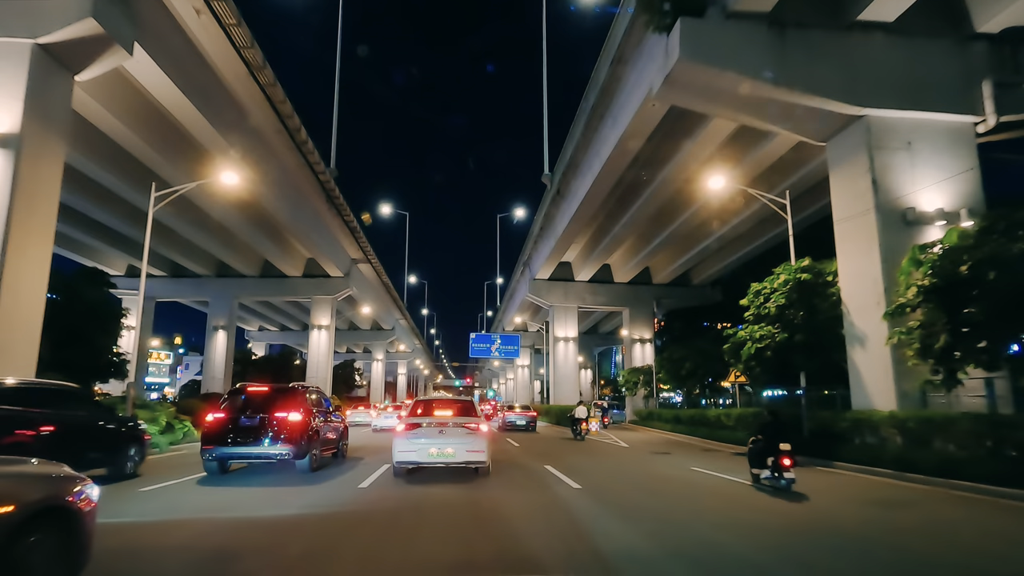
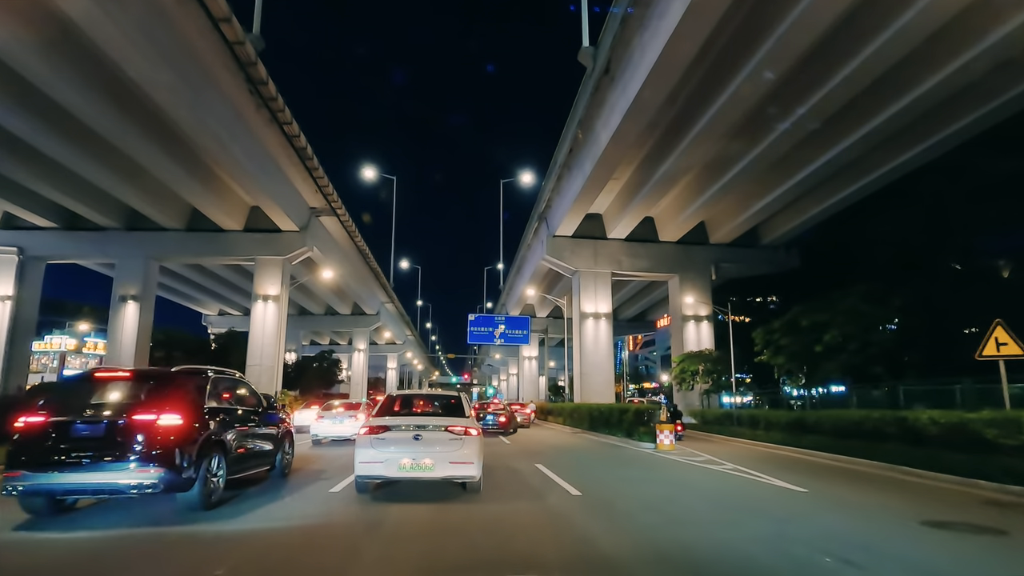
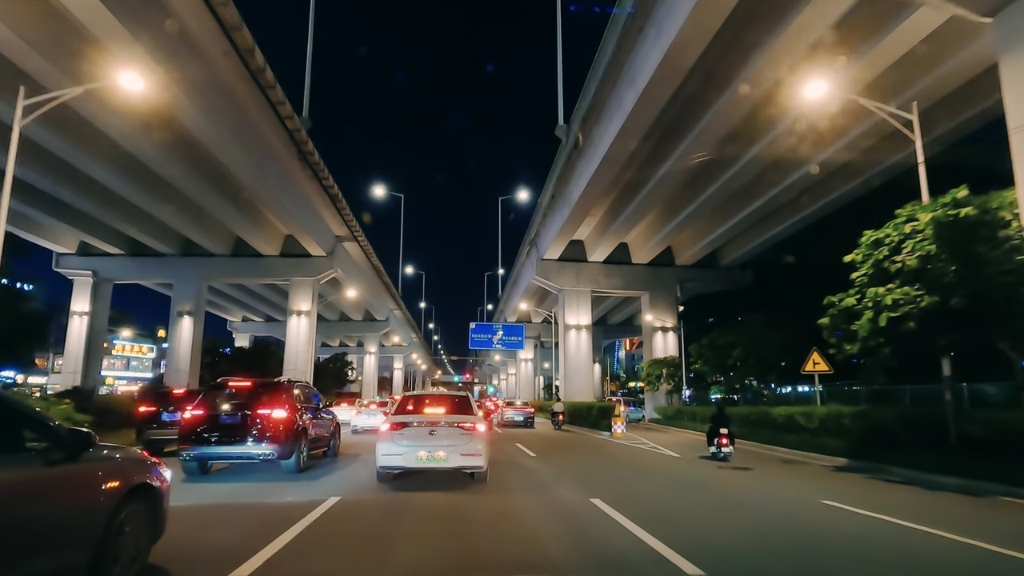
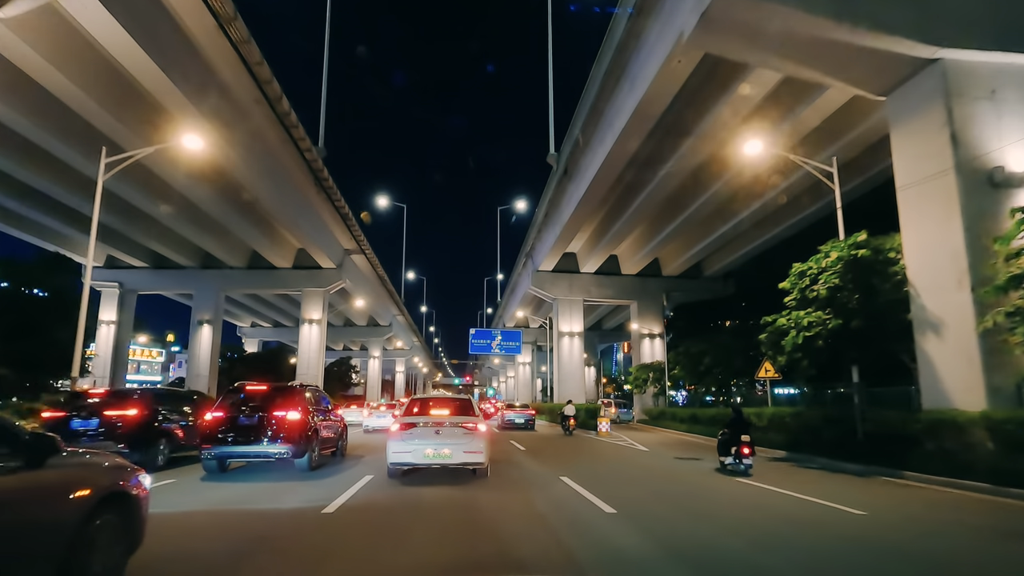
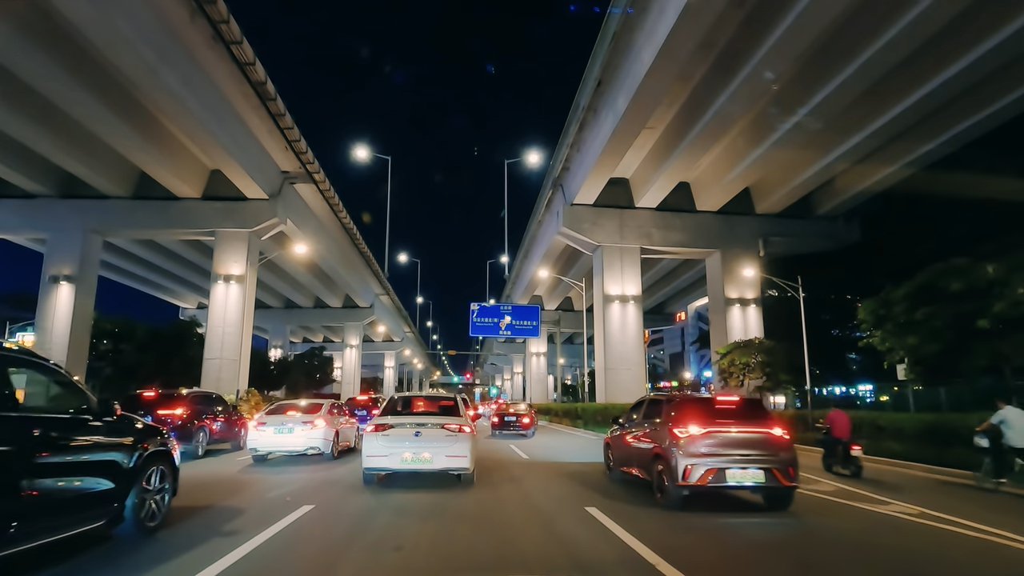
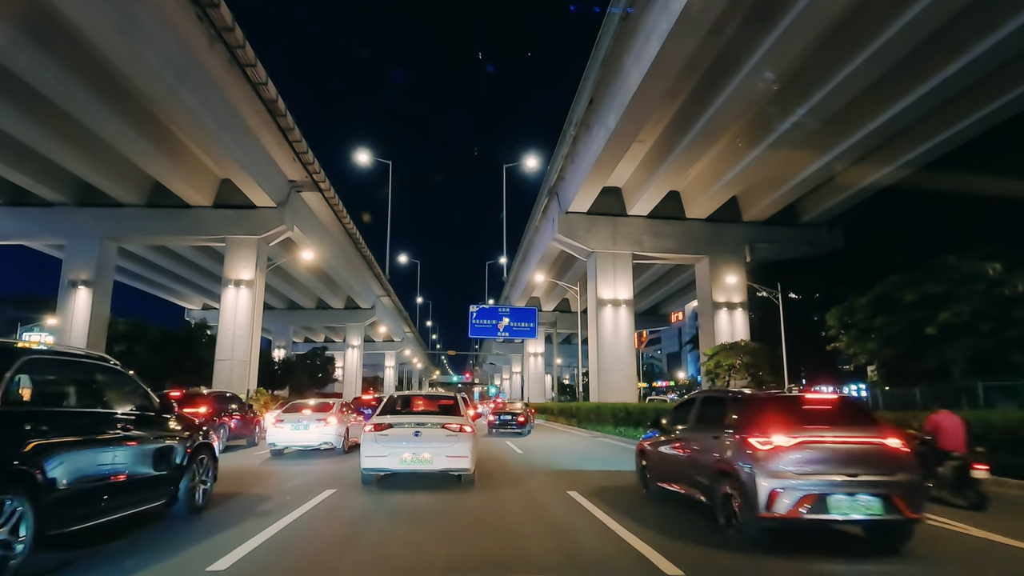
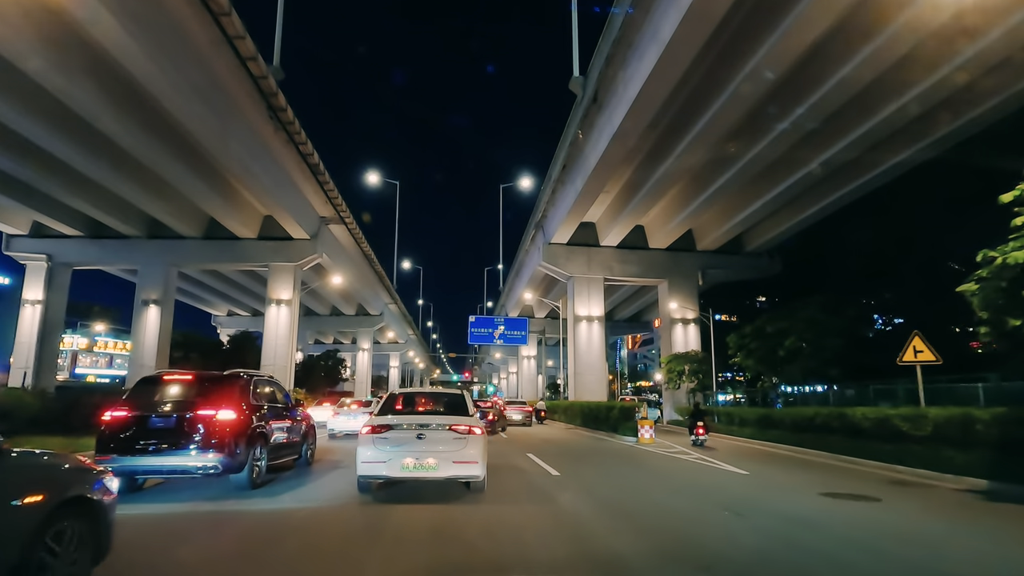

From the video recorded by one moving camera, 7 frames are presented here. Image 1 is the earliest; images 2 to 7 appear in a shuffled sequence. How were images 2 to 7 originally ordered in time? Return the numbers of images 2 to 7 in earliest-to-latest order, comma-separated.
4, 3, 7, 2, 6, 5
